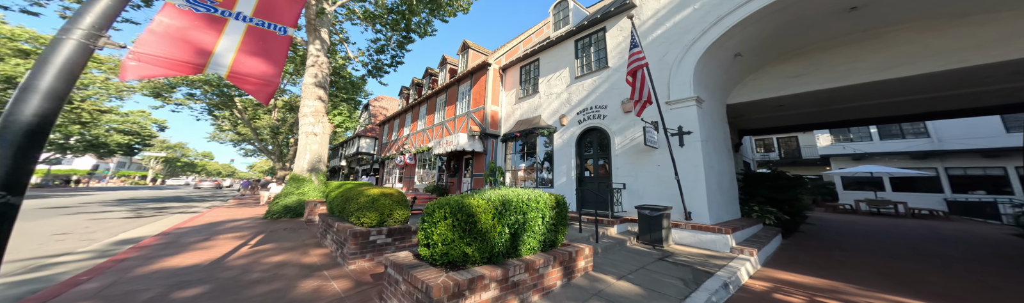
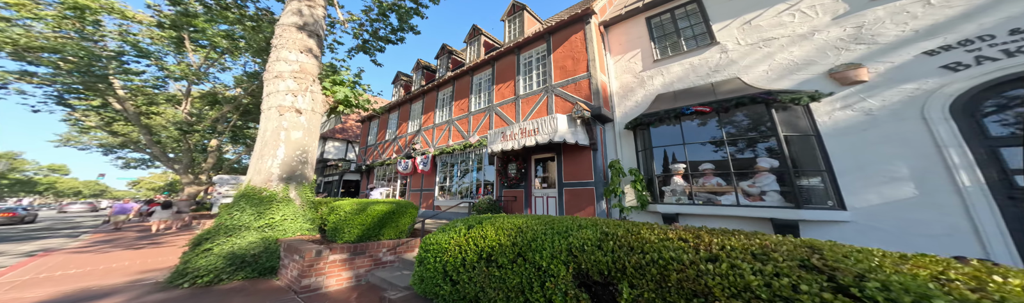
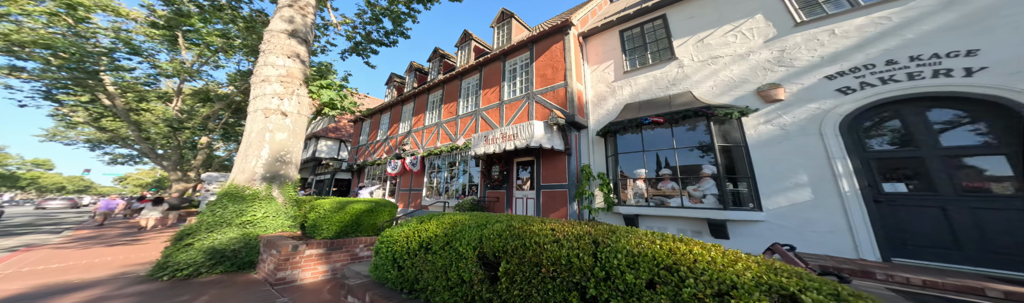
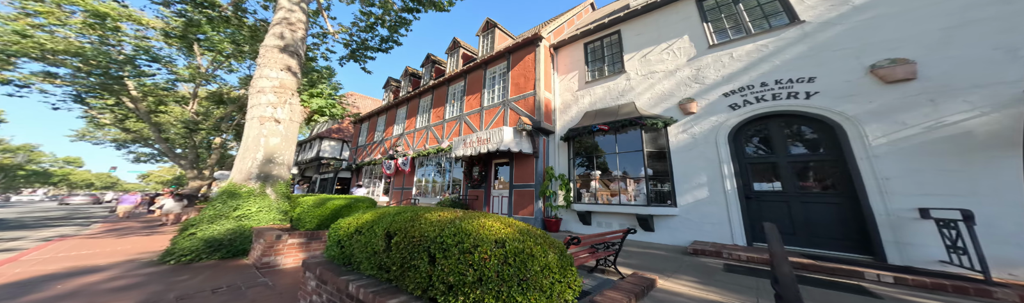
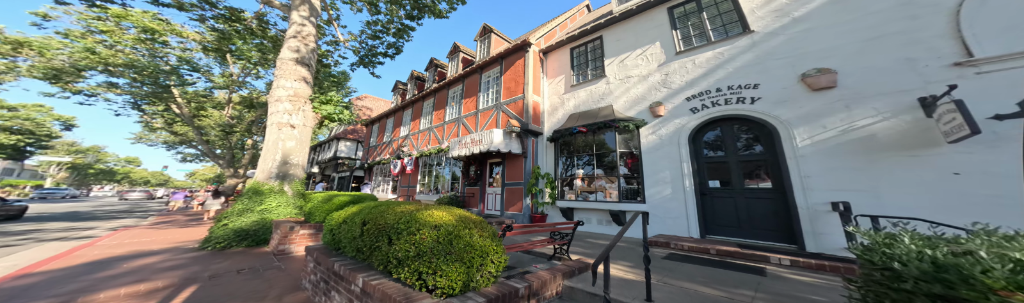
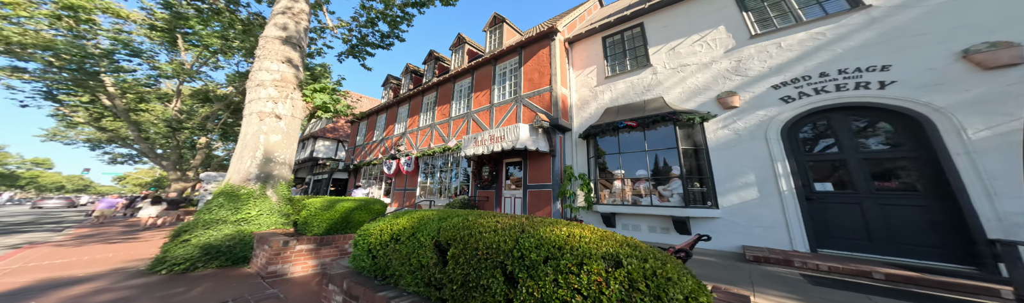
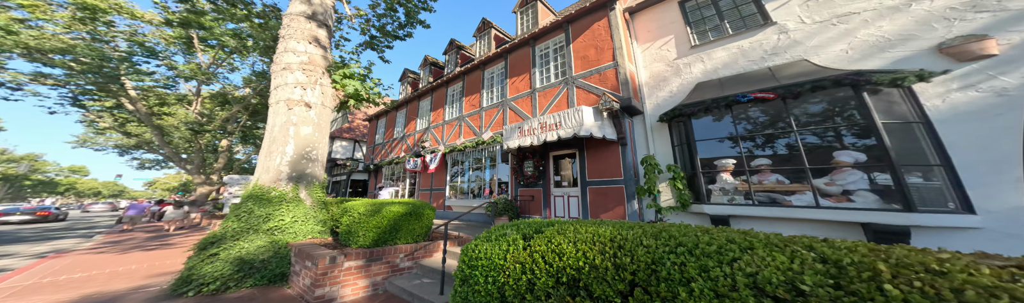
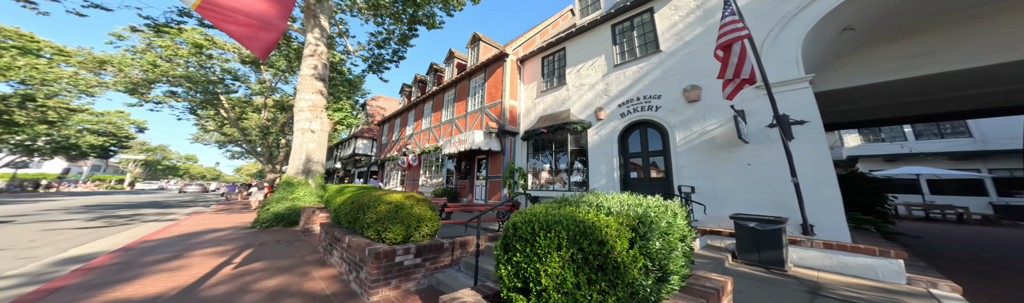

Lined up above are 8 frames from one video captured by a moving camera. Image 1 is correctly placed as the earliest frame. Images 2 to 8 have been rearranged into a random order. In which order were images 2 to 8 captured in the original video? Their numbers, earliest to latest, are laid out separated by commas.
8, 5, 4, 6, 3, 2, 7
